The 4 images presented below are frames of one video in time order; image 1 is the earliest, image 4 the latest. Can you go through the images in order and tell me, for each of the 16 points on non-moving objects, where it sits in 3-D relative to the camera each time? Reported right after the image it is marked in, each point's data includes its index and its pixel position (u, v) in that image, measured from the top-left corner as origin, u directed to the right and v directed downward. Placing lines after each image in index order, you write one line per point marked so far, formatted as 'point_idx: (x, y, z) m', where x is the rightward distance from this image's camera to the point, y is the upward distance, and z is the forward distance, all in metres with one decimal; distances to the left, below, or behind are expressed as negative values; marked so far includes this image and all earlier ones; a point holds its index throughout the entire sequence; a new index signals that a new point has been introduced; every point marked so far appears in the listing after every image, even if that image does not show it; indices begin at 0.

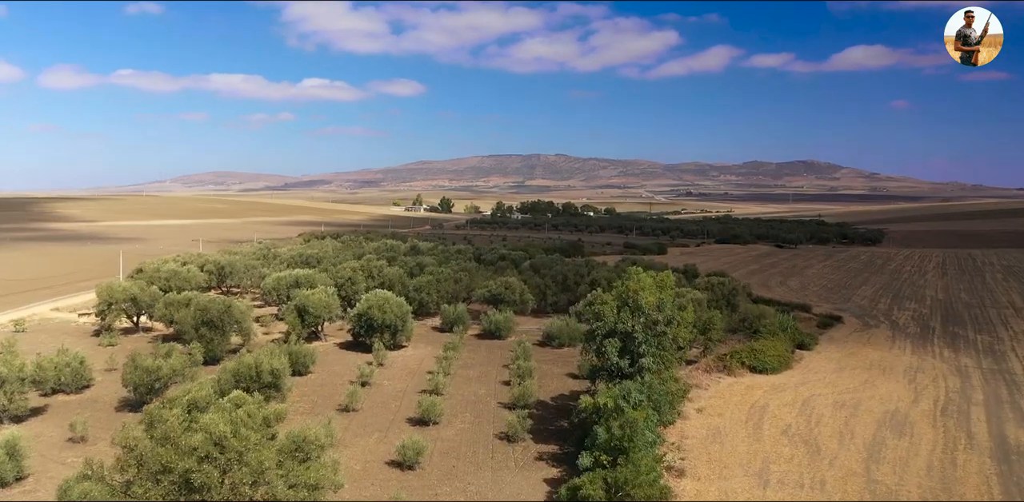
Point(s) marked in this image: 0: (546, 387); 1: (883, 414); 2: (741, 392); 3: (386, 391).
0: (+1.1, -4.5, +19.7) m
1: (+11.1, -4.9, +18.0) m
2: (+7.6, -4.6, +19.7) m
3: (-3.9, -4.4, +18.8) m
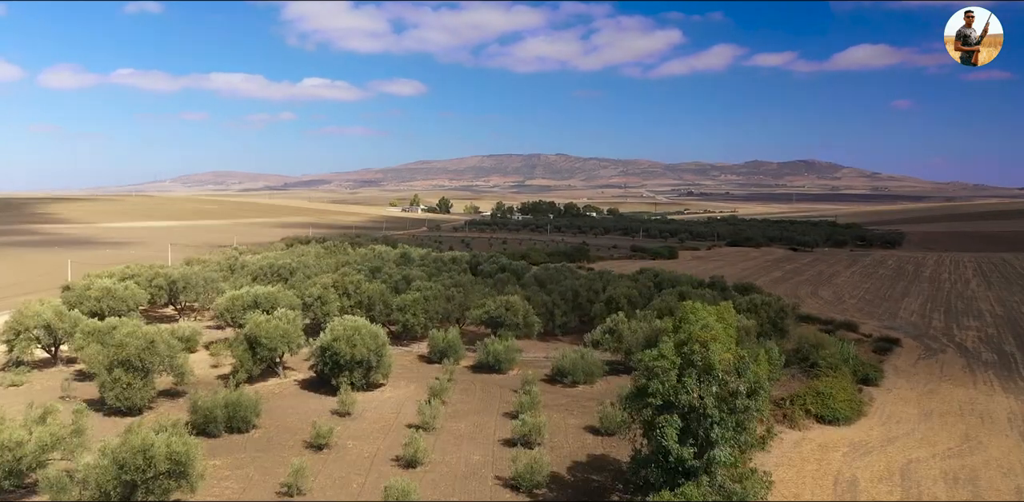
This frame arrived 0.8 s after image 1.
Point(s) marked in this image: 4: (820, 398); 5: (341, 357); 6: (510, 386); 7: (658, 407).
0: (+1.2, -5.0, +15.0) m
1: (+11.2, -5.4, +13.3) m
2: (+7.6, -5.2, +15.0) m
3: (-3.9, -4.9, +14.2) m
4: (+9.2, -4.4, +17.9) m
5: (-5.2, -3.2, +18.1) m
6: (0.0, -4.5, +19.8) m
7: (+2.8, -3.0, +11.3) m
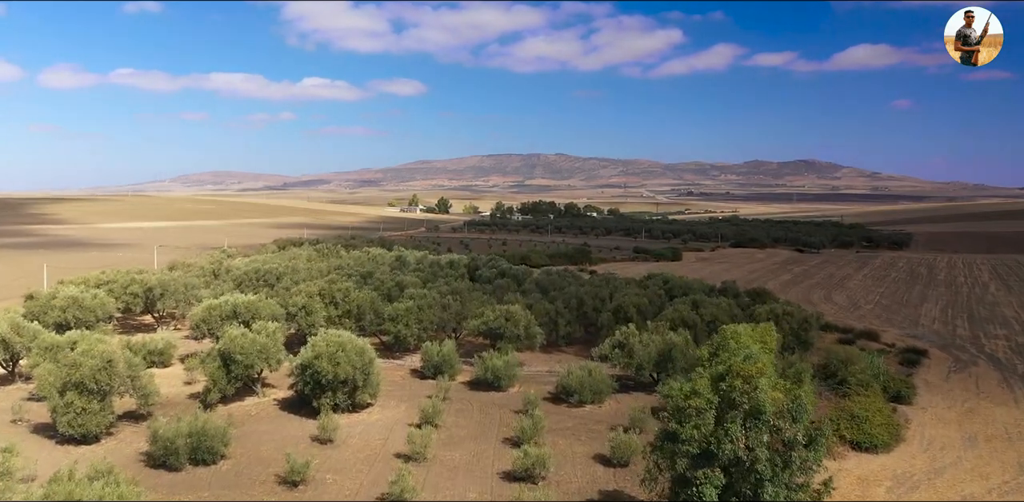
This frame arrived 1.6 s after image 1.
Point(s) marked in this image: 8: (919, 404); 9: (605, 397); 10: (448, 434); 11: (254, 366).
0: (+1.2, -5.2, +13.2) m
1: (+11.2, -5.6, +11.5) m
2: (+7.6, -5.4, +13.2) m
3: (-3.8, -5.1, +12.4) m
4: (+9.2, -4.6, +16.1) m
5: (-5.1, -3.4, +16.3) m
6: (0.0, -4.7, +18.0) m
7: (+2.8, -3.2, +9.5) m
8: (+13.2, -5.0, +19.6) m
9: (+2.8, -4.5, +18.3) m
10: (-1.7, -4.8, +15.9) m
11: (-7.5, -3.4, +17.5) m
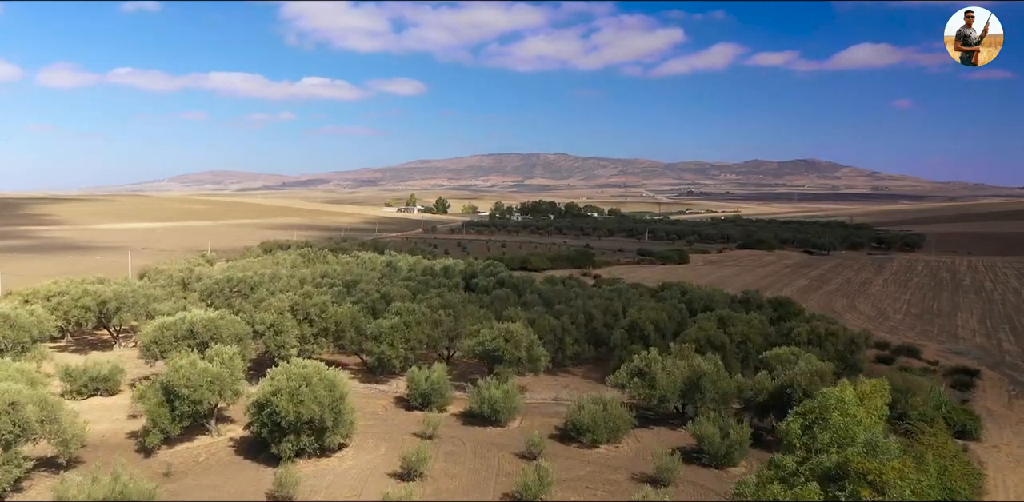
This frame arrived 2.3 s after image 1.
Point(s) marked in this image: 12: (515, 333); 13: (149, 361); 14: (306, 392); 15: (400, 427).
0: (+1.2, -5.5, +10.4) m
1: (+11.2, -5.9, +8.7) m
2: (+7.7, -5.7, +10.4) m
3: (-3.8, -5.4, +9.5) m
4: (+9.2, -4.9, +13.3) m
5: (-5.1, -3.7, +13.4) m
6: (0.0, -5.0, +15.1) m
7: (+2.9, -3.5, +6.6) m
8: (+13.3, -5.3, +16.7) m
9: (+2.9, -4.8, +15.5) m
10: (-1.7, -5.2, +13.1) m
11: (-7.5, -3.7, +14.6) m
12: (+0.1, -2.6, +19.1) m
13: (-11.2, -3.4, +18.5) m
14: (-4.7, -3.2, +13.9) m
15: (-3.0, -4.7, +16.2) m
